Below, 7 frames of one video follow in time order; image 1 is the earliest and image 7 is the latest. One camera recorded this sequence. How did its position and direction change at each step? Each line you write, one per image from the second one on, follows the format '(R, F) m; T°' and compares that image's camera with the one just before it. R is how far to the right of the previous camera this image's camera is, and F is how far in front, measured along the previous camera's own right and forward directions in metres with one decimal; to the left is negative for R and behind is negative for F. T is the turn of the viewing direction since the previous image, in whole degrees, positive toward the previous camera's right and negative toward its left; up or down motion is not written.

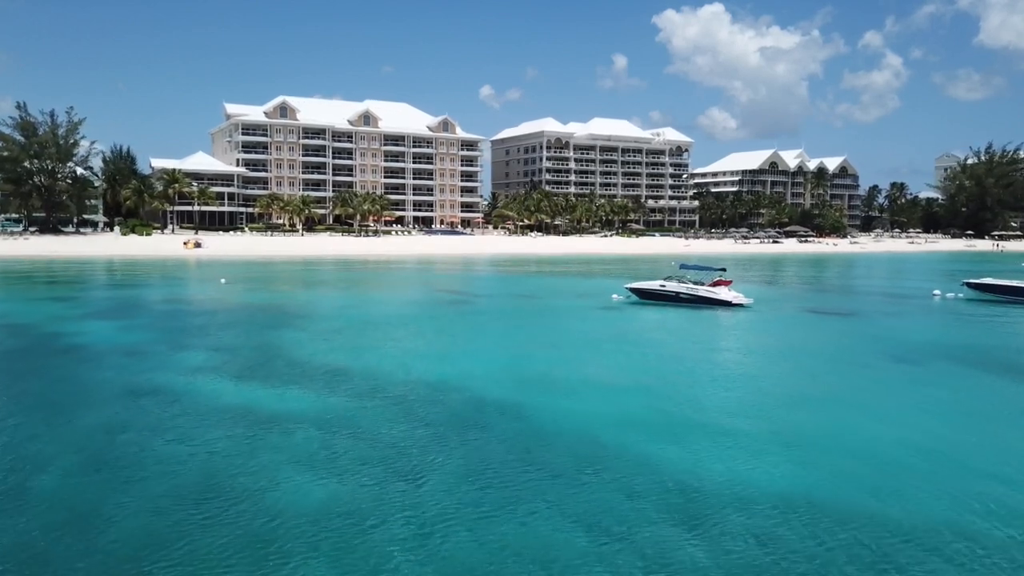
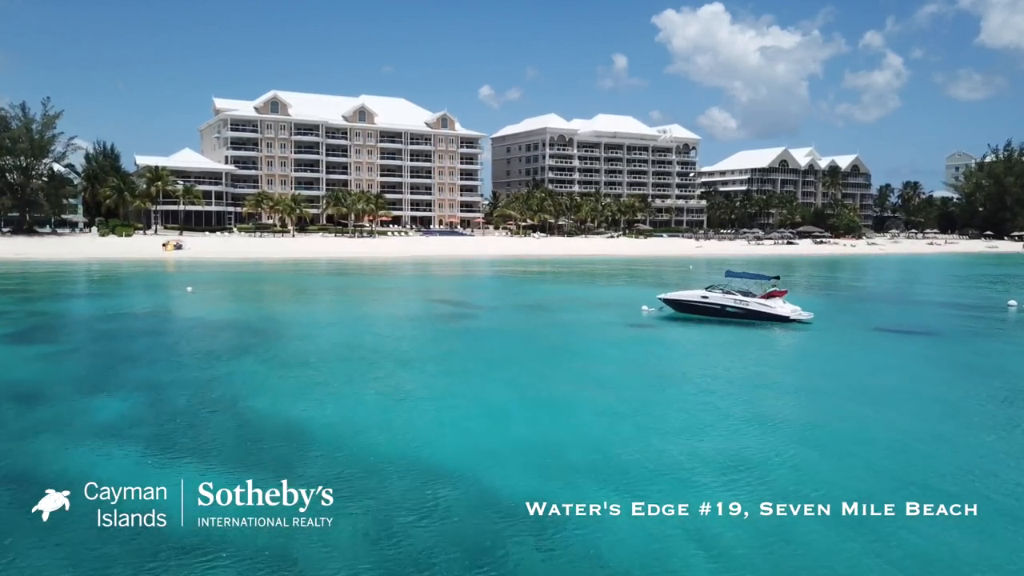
(-0.3, +4.1) m; 0°
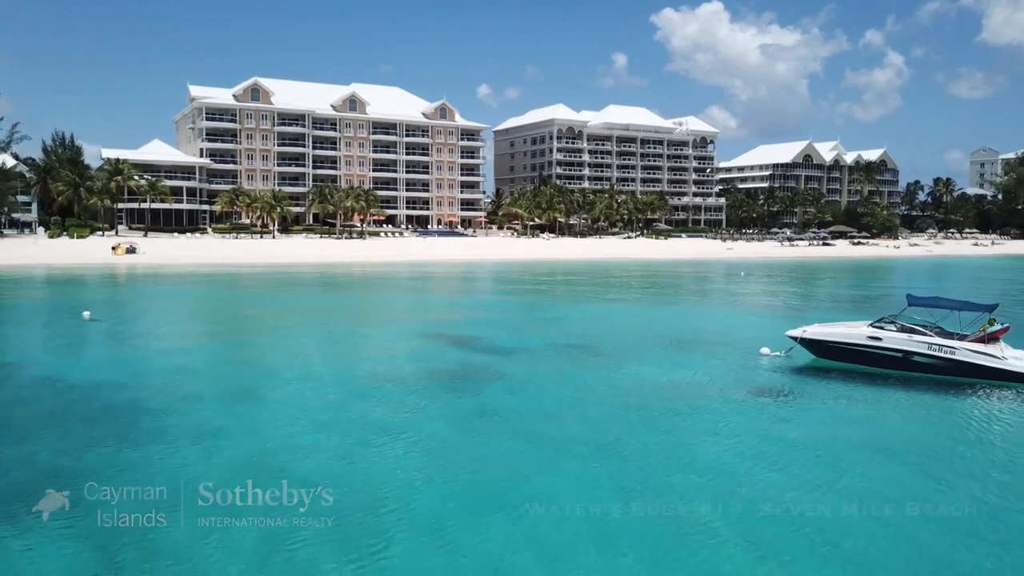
(-0.8, +8.3) m; 0°
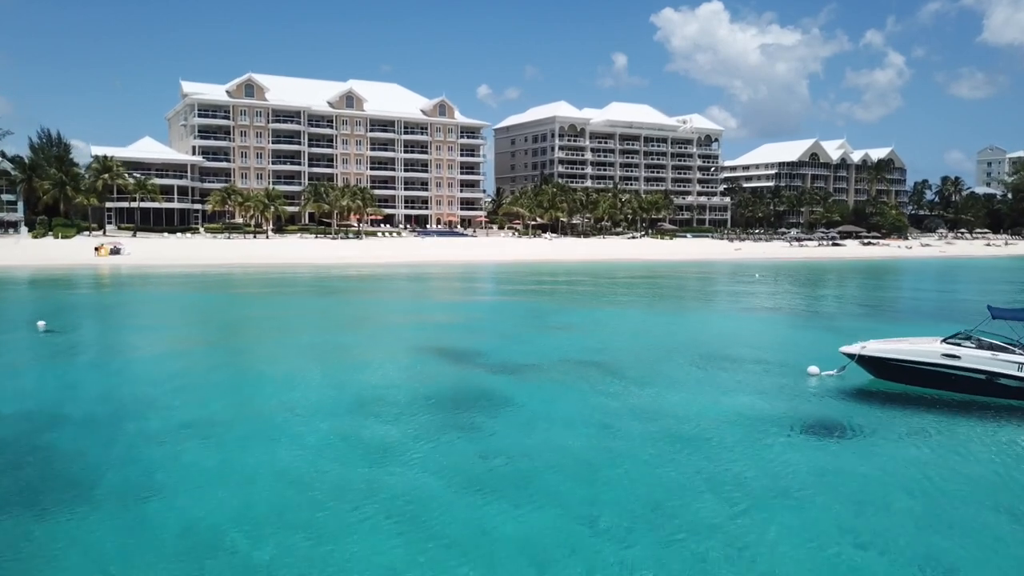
(-0.1, +2.1) m; 0°
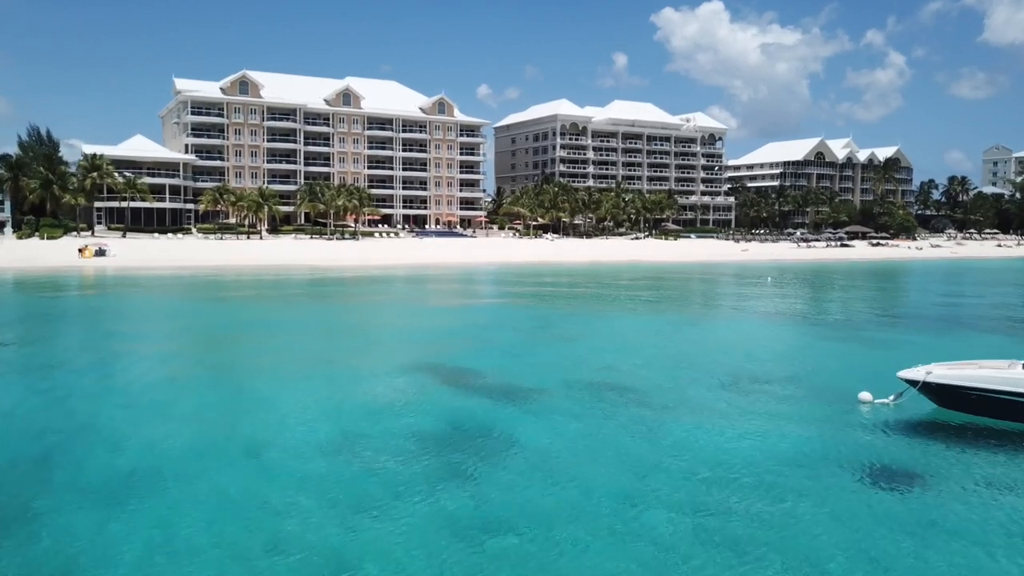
(-0.1, +1.7) m; 0°
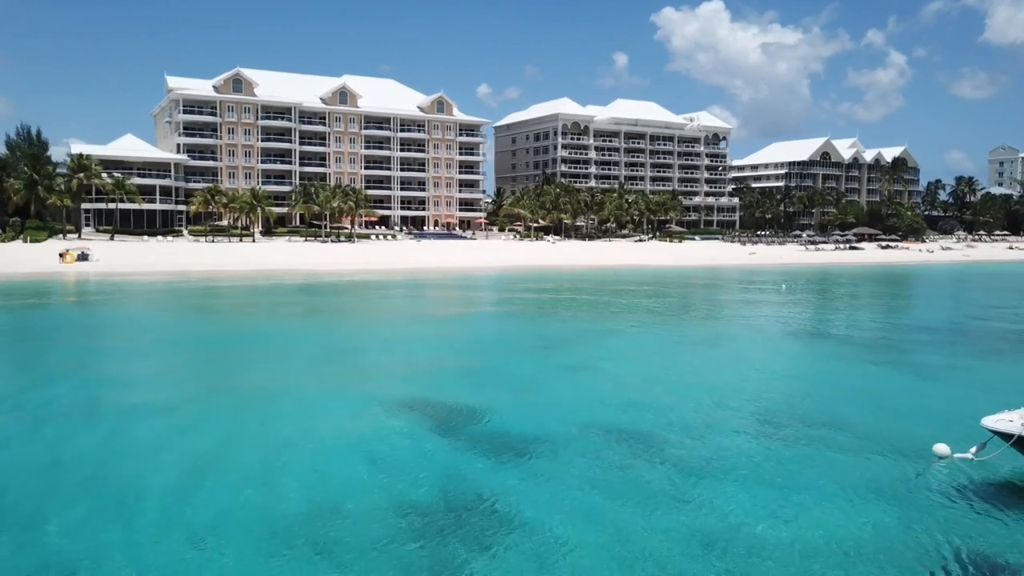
(0.0, +1.9) m; 0°
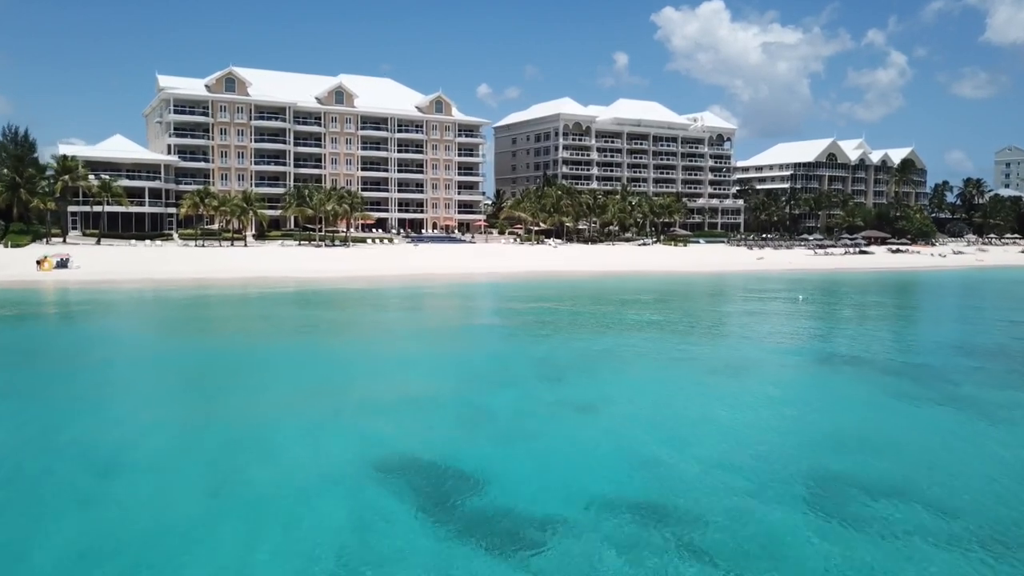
(0.0, +2.0) m; 0°
